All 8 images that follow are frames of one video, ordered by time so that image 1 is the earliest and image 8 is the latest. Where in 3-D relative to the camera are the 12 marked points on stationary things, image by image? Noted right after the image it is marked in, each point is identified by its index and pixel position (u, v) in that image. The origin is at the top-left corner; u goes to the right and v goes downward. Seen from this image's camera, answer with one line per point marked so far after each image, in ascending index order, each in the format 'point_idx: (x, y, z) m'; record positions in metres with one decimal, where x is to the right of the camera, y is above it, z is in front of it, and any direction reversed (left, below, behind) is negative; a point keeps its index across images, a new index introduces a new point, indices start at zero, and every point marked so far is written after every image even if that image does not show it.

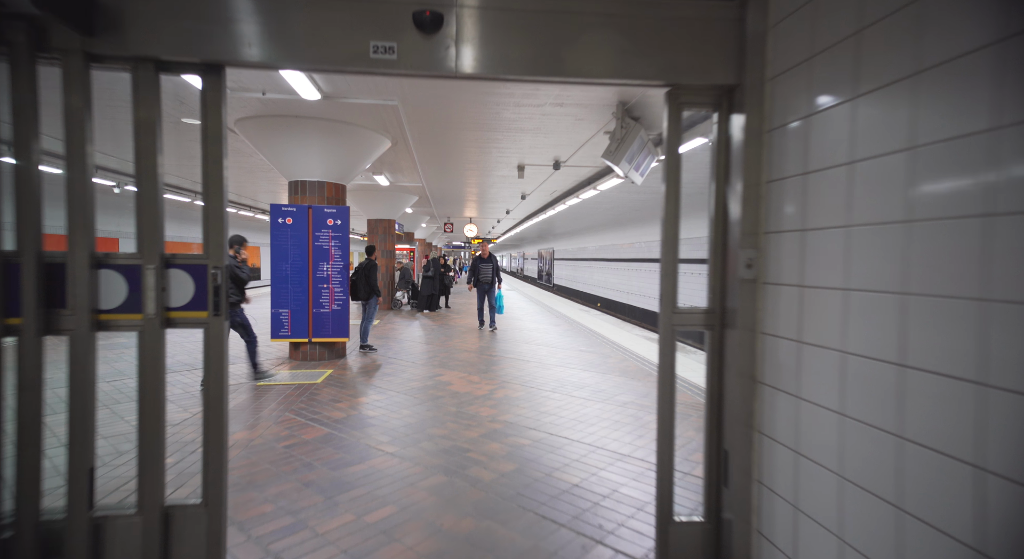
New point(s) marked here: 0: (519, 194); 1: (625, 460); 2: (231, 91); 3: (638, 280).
0: (+0.1, +1.8, +10.8) m
1: (+0.6, -1.0, +2.9) m
2: (-2.2, +1.5, +4.1) m
3: (+4.0, -0.1, +16.4) m
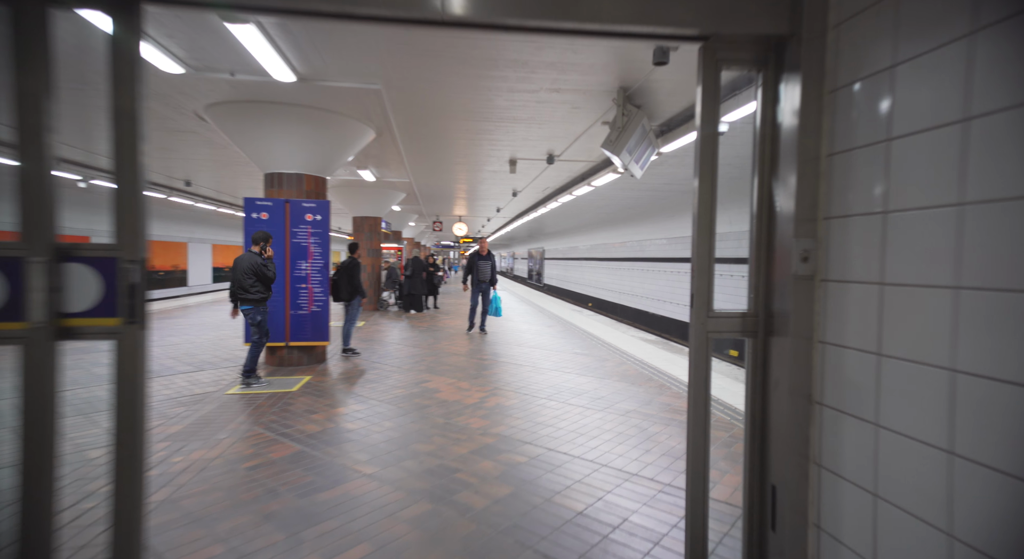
0: (0.0, +1.8, +10.5) m
1: (+0.6, -1.0, +2.6) m
2: (-2.3, +1.5, +3.7) m
3: (+3.7, 0.0, +16.2) m
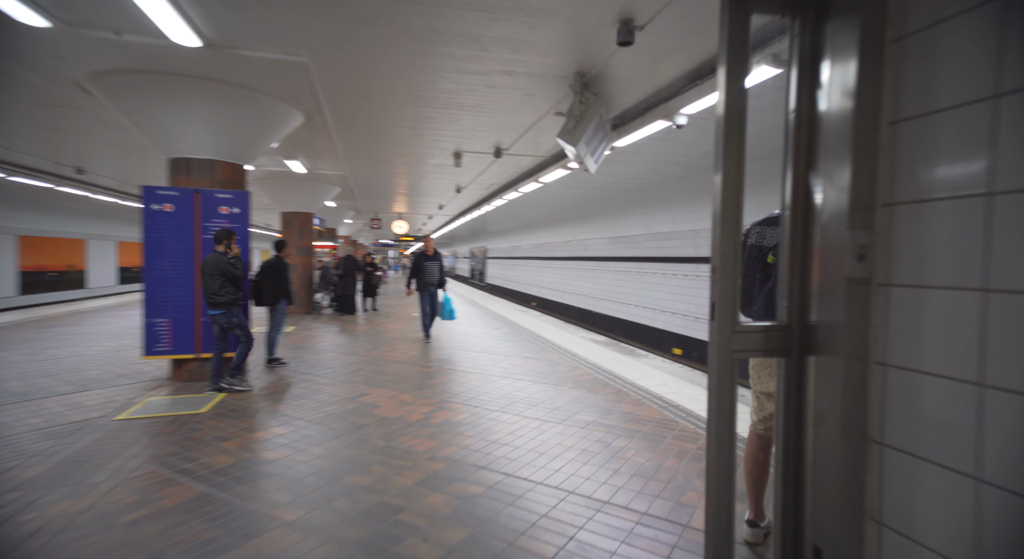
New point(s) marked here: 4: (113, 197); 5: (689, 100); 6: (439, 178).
0: (-1.2, +1.8, +10.1) m
1: (+0.4, -1.0, +2.3) m
2: (-2.6, +1.5, +3.0) m
3: (+1.9, 0.0, +16.1) m
4: (-7.4, +1.5, +9.6) m
5: (+1.4, +1.4, +4.0) m
6: (-1.3, +1.8, +9.2) m
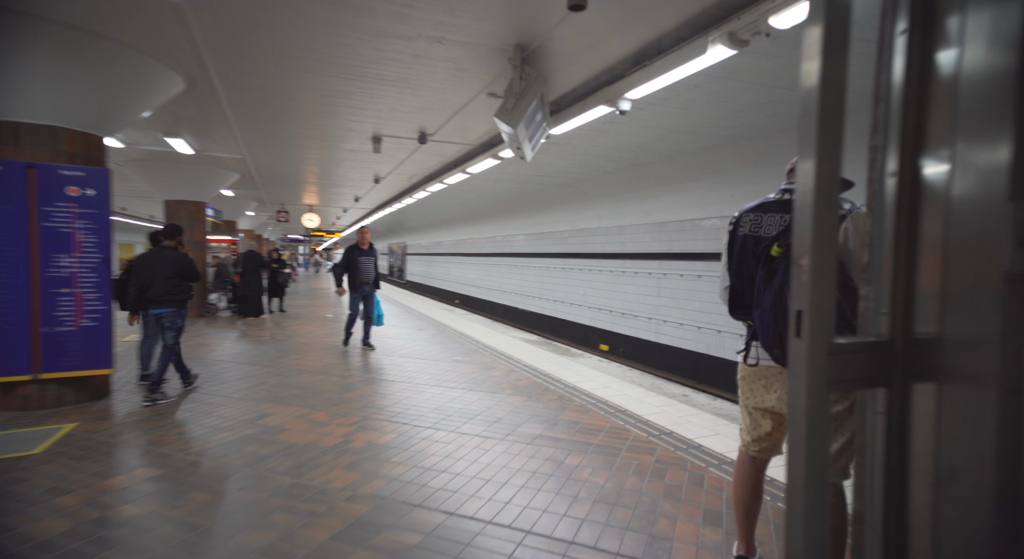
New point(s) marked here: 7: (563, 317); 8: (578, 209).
0: (-2.6, +1.9, +9.3) m
1: (+0.2, -1.0, +1.9) m
2: (-2.9, +1.5, +2.2) m
3: (-0.5, +0.1, +15.8) m
4: (-8.7, +1.5, +7.9) m
5: (+0.9, +1.4, +3.8) m
6: (-2.6, +1.8, +8.4) m
7: (+1.2, -0.9, +12.1) m
8: (+1.4, +1.5, +11.0) m
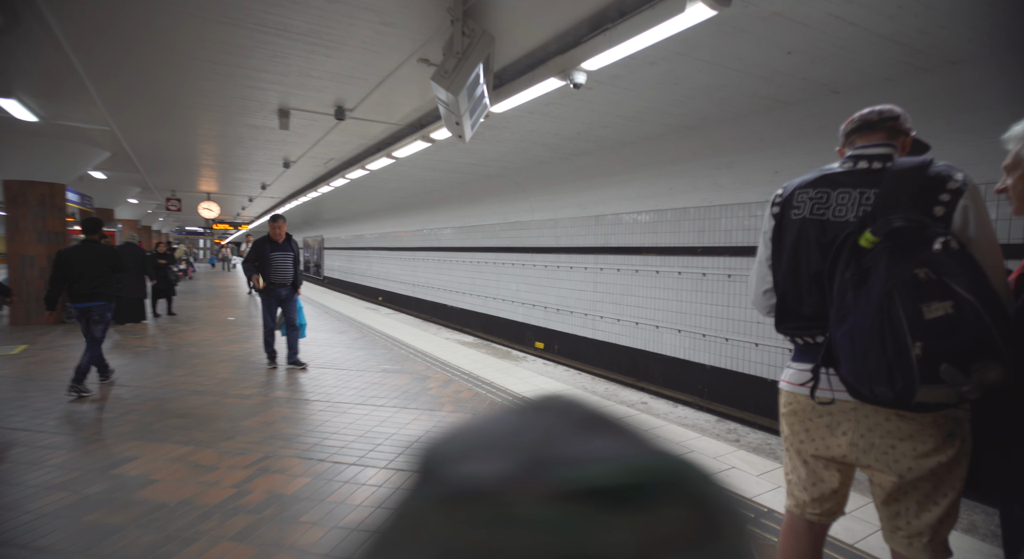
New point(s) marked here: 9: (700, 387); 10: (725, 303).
0: (-3.7, +1.9, +8.2) m
1: (+0.1, -1.0, +1.4) m
2: (-3.0, +1.4, +1.1) m
3: (-2.6, +0.2, +15.0) m
4: (-9.6, +1.5, +6.0) m
5: (+0.5, +1.4, +3.3) m
6: (-3.6, +1.9, +7.4) m
7: (-0.4, -0.8, +11.6) m
8: (0.0, +1.6, +10.5) m
9: (+2.6, -1.5, +7.1) m
10: (+2.8, -0.3, +6.8) m
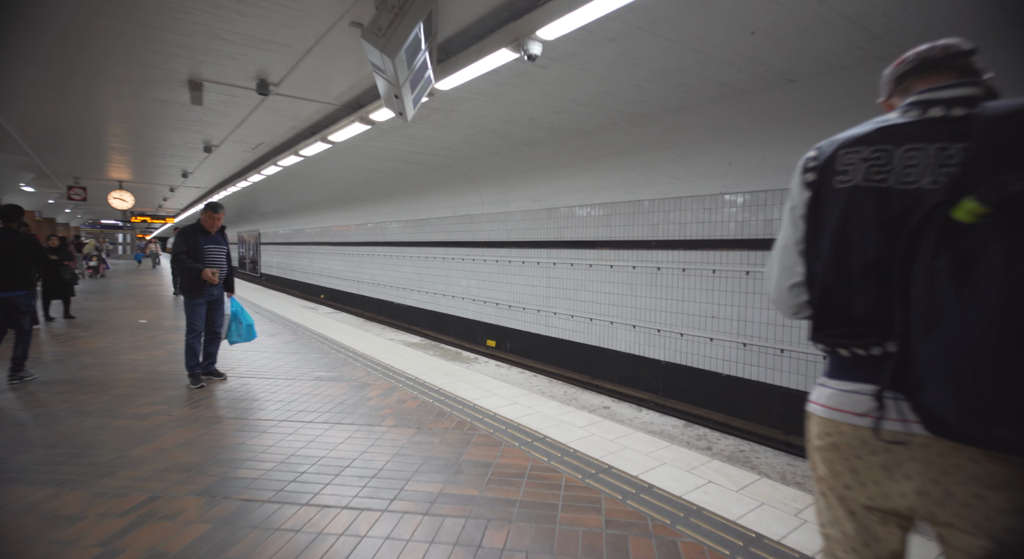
0: (-4.5, +1.9, +7.4) m
1: (0.0, -1.0, +1.0) m
2: (-3.1, +1.4, +0.4) m
3: (-4.0, +0.3, +14.3) m
4: (-10.1, +1.5, +4.6) m
5: (+0.2, +1.5, +2.9) m
6: (-4.3, +1.9, +6.6) m
7: (-1.5, -0.7, +11.1) m
8: (-1.0, +1.7, +10.0) m
9: (+1.9, -1.4, +6.9) m
10: (+2.1, -0.2, +6.6) m
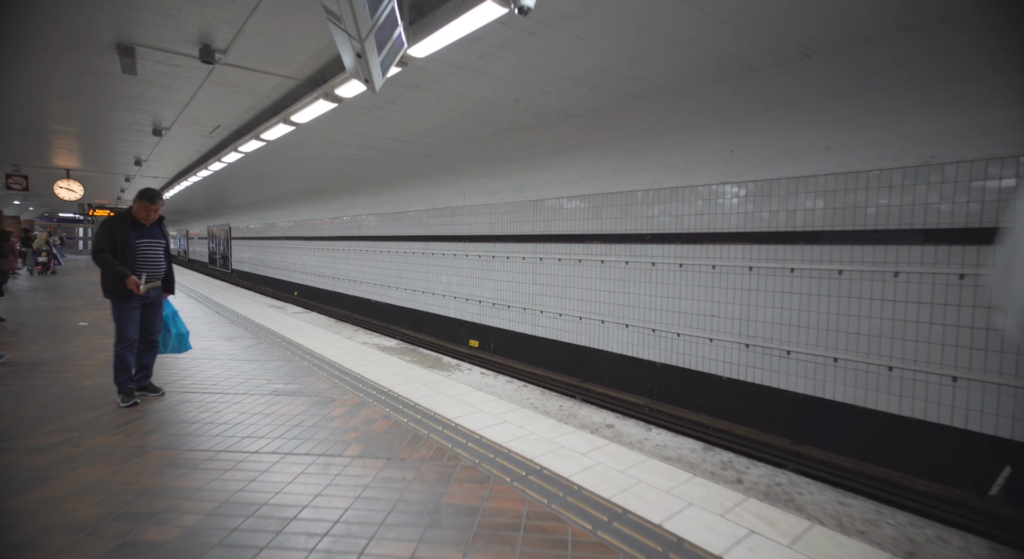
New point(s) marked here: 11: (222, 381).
0: (-4.7, +2.0, +6.7) m
1: (+0.1, -1.0, +0.5) m
2: (-3.0, +1.4, -0.2) m
3: (-4.4, +0.4, +13.6) m
4: (-10.2, +1.4, +3.7) m
5: (+0.2, +1.5, +2.3) m
6: (-4.4, +1.9, +5.8) m
7: (-1.8, -0.6, +10.5) m
8: (-1.3, +1.7, +9.4) m
9: (+1.7, -1.4, +6.5) m
10: (+1.9, -0.2, +6.1) m
11: (-2.3, -0.8, +4.2) m
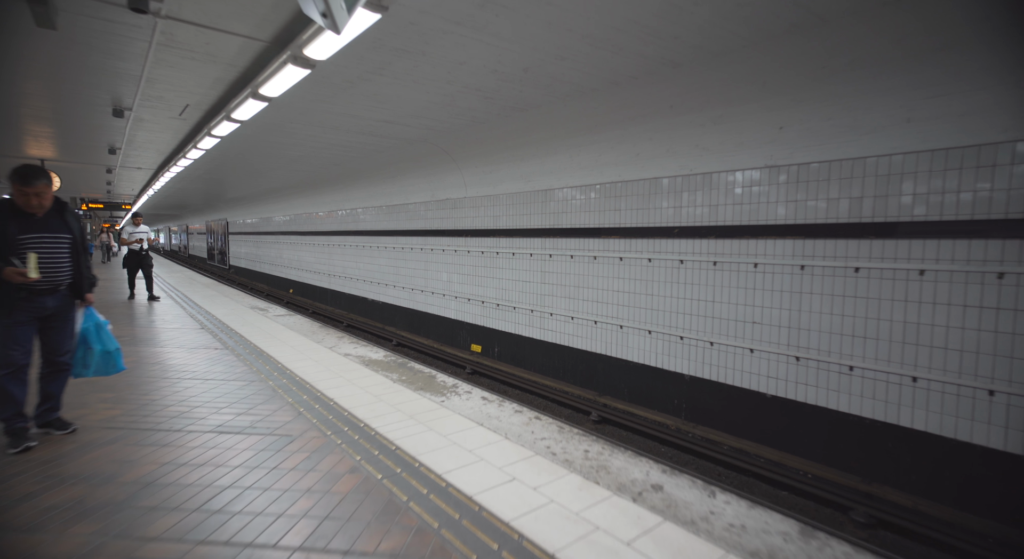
0: (-4.6, +2.0, +5.9) m
1: (+0.1, -1.1, -0.4) m
2: (-3.0, +1.3, -1.1) m
3: (-4.3, +0.5, +12.7) m
4: (-10.1, +1.4, +2.9) m
5: (+0.2, +1.4, +1.5) m
6: (-4.4, +1.9, +5.0) m
7: (-1.7, -0.6, +9.7) m
8: (-1.2, +1.8, +8.6) m
9: (+1.8, -1.4, +5.6) m
10: (+2.0, -0.2, +5.3) m
11: (-2.3, -0.8, +3.4) m
